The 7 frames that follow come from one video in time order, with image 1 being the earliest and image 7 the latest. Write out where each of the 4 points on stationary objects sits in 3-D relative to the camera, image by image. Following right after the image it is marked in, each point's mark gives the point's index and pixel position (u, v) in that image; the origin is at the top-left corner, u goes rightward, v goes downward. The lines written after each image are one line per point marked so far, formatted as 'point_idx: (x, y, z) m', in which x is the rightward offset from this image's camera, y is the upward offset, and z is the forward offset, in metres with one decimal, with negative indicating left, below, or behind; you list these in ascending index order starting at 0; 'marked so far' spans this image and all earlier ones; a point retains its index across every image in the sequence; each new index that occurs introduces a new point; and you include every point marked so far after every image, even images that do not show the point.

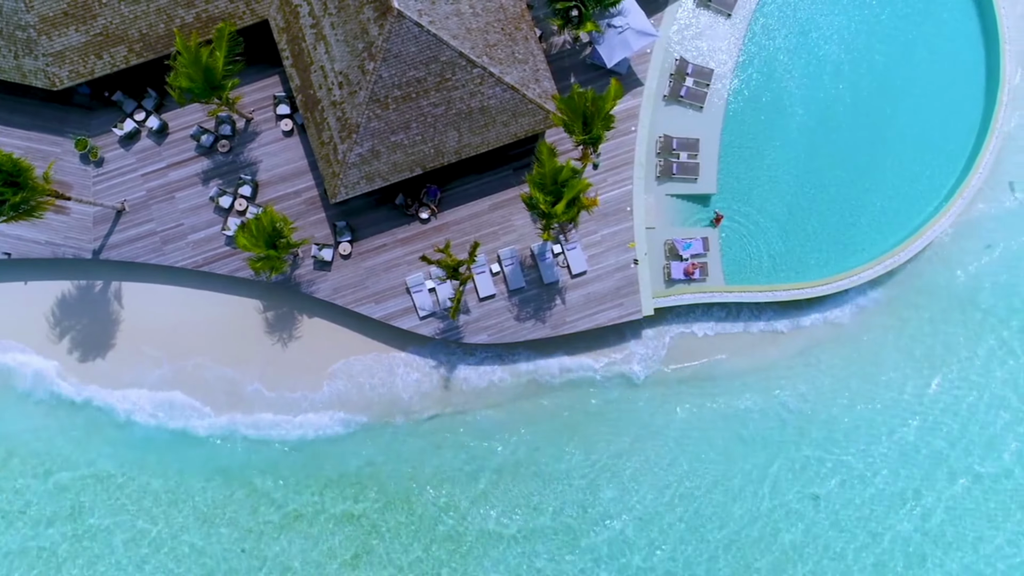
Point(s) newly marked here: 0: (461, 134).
0: (-0.8, +2.5, +13.0) m
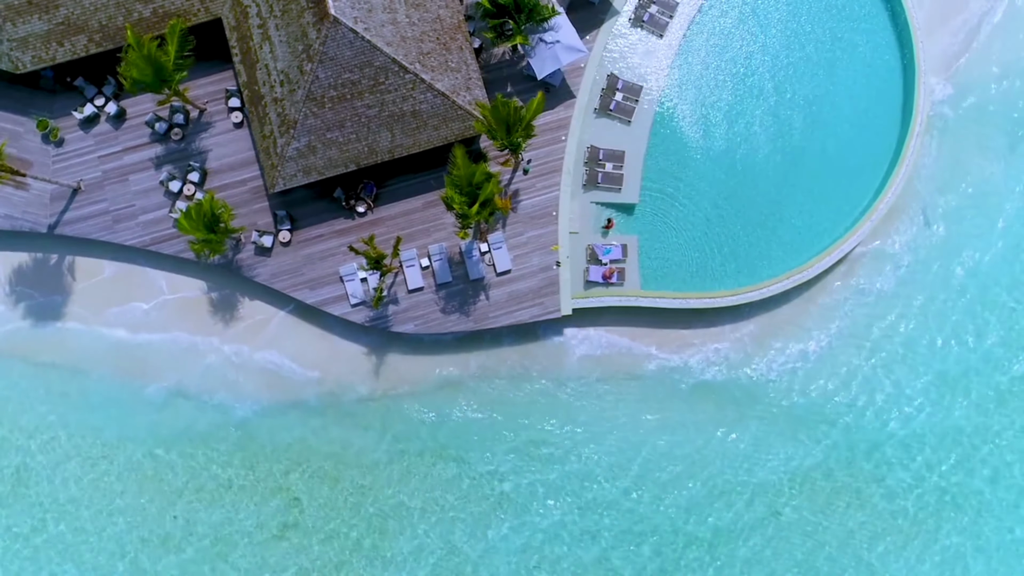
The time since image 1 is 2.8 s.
0: (-2.0, +2.6, +13.8) m
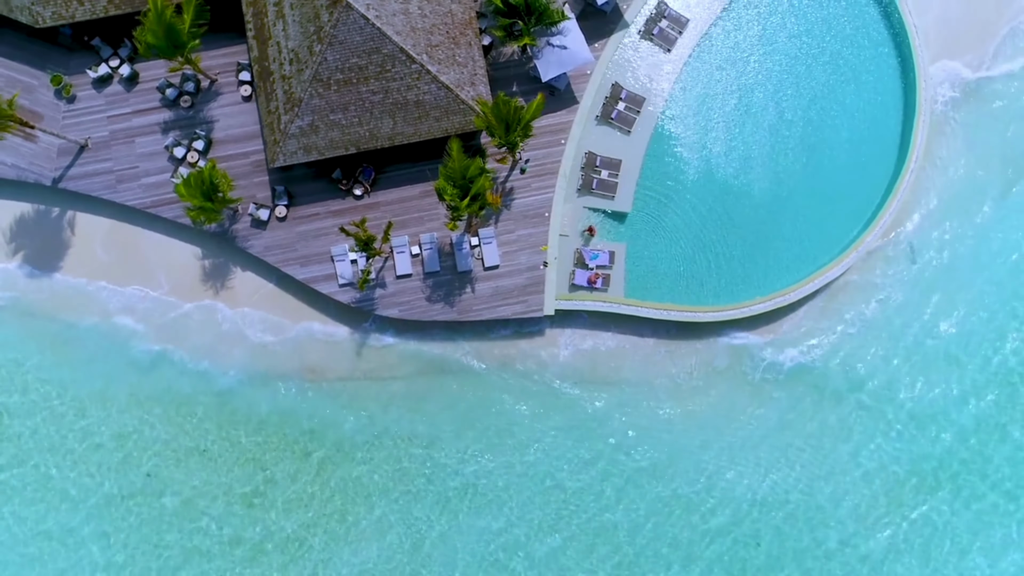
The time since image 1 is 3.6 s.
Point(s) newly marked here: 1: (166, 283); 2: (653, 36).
0: (-2.0, +2.9, +14.1) m
1: (-6.8, +0.1, +15.9) m
2: (+2.7, +4.9, +15.6) m
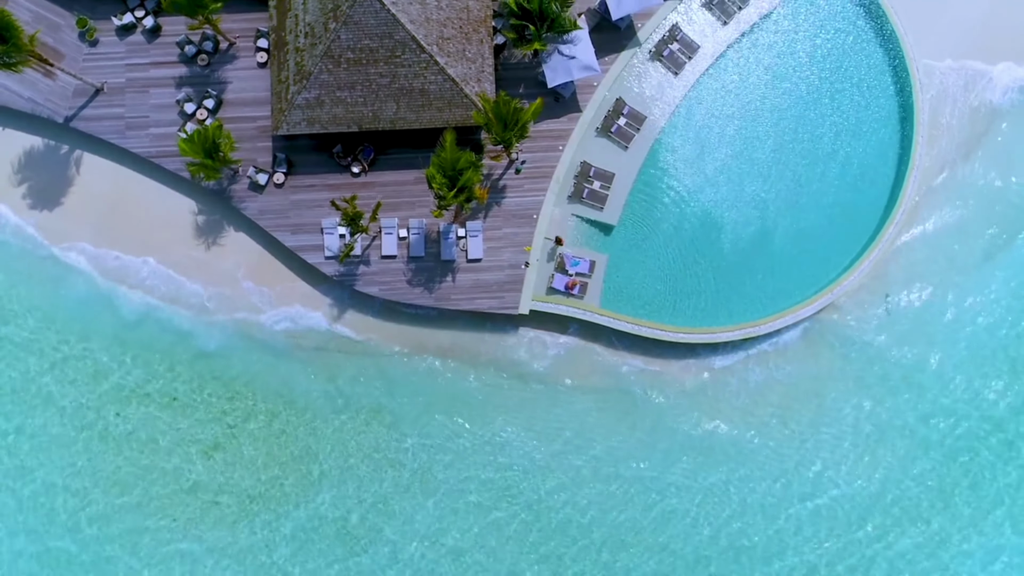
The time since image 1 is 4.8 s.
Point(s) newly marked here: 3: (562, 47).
0: (-2.0, +3.2, +14.5) m
1: (-7.1, +1.2, +16.4) m
2: (+3.0, +4.6, +16.0) m
3: (+0.9, +4.5, +15.0) m
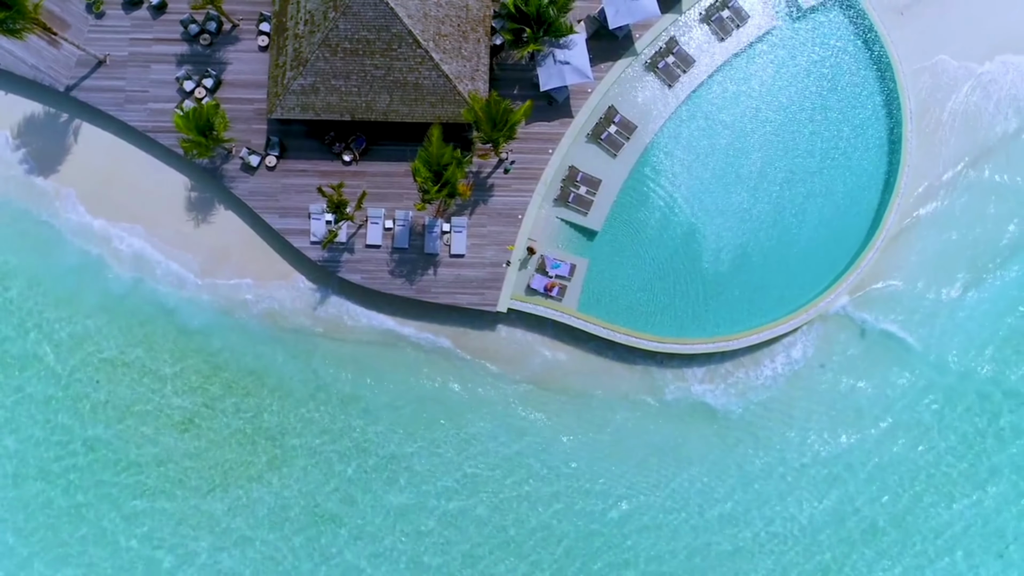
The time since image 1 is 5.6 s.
0: (-2.2, +3.4, +14.7) m
1: (-7.4, +1.7, +16.6) m
2: (+2.9, +4.4, +16.1) m
3: (+0.9, +4.4, +15.2) m
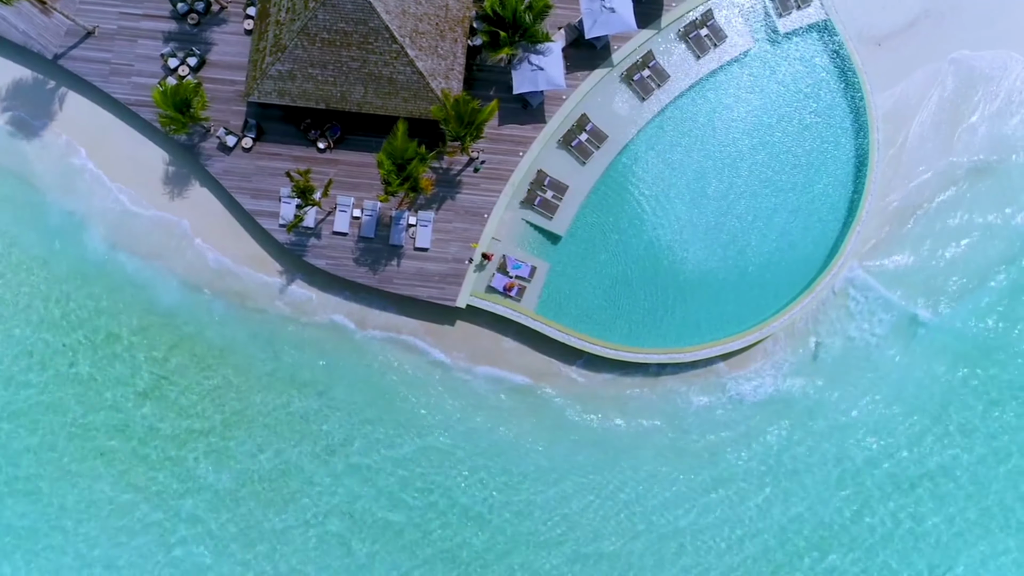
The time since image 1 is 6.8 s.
0: (-2.7, +3.7, +15.0) m
1: (-8.0, +2.4, +17.0) m
2: (+2.5, +4.2, +16.4) m
3: (+0.4, +4.4, +15.4) m
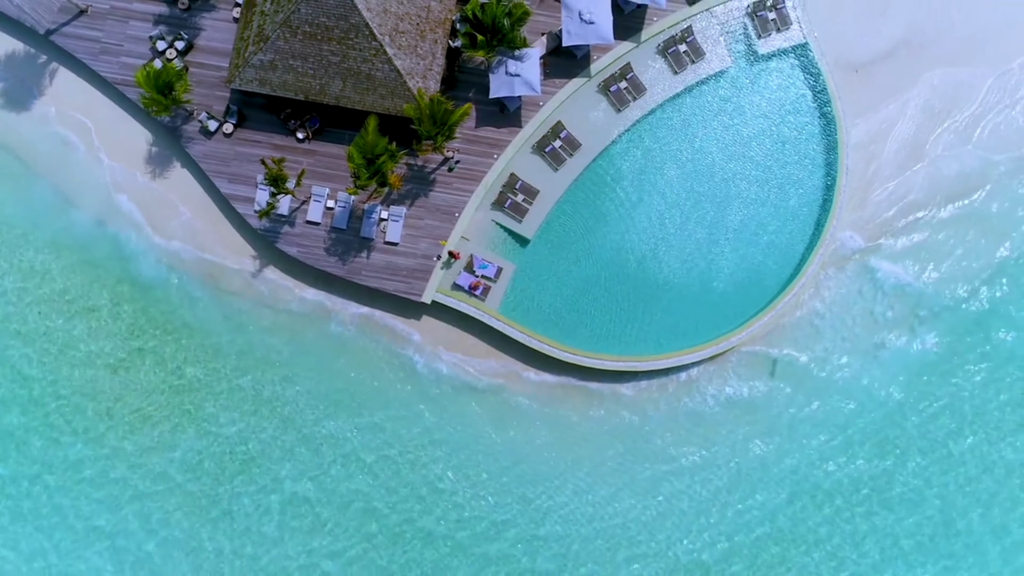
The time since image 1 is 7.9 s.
0: (-3.2, +3.8, +15.3) m
1: (-8.6, +2.9, +17.4) m
2: (+2.0, +4.1, +16.7) m
3: (0.0, +4.4, +15.7) m
